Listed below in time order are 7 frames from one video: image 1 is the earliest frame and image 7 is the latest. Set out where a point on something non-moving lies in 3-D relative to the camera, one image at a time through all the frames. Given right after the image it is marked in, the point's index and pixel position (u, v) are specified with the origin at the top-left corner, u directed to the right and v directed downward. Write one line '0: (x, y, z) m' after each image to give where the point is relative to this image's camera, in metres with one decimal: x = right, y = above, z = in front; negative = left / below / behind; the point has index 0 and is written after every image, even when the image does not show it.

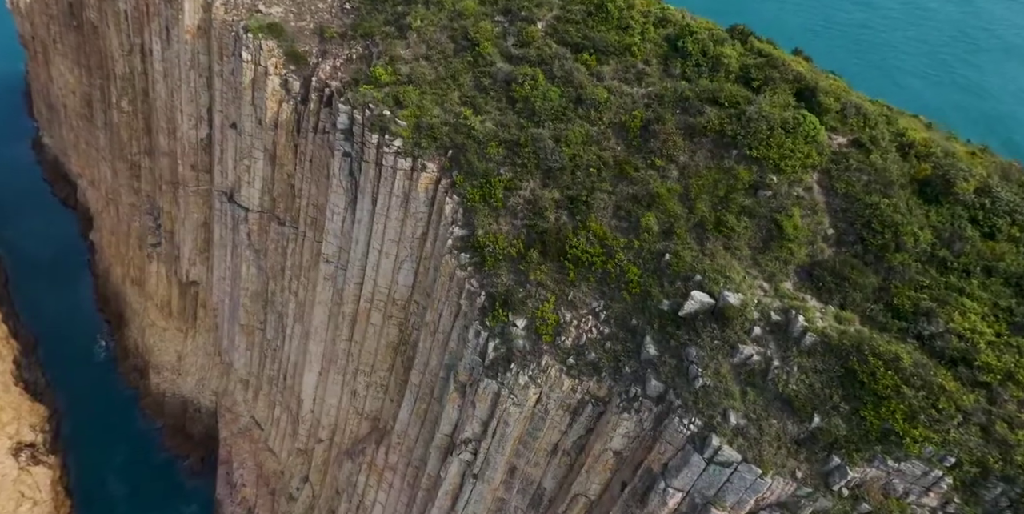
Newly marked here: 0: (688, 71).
0: (+4.8, +5.0, +17.0) m
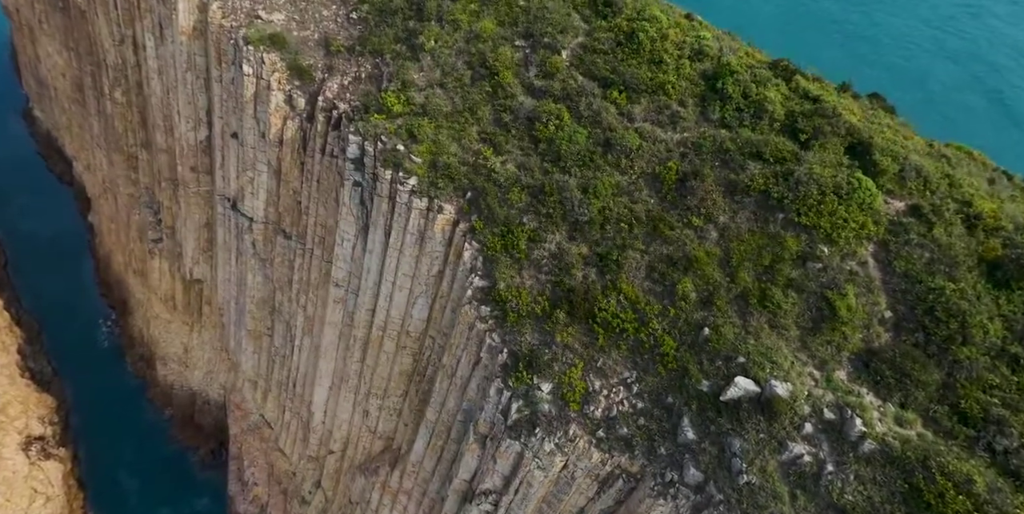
0: (+5.4, +3.5, +15.7) m
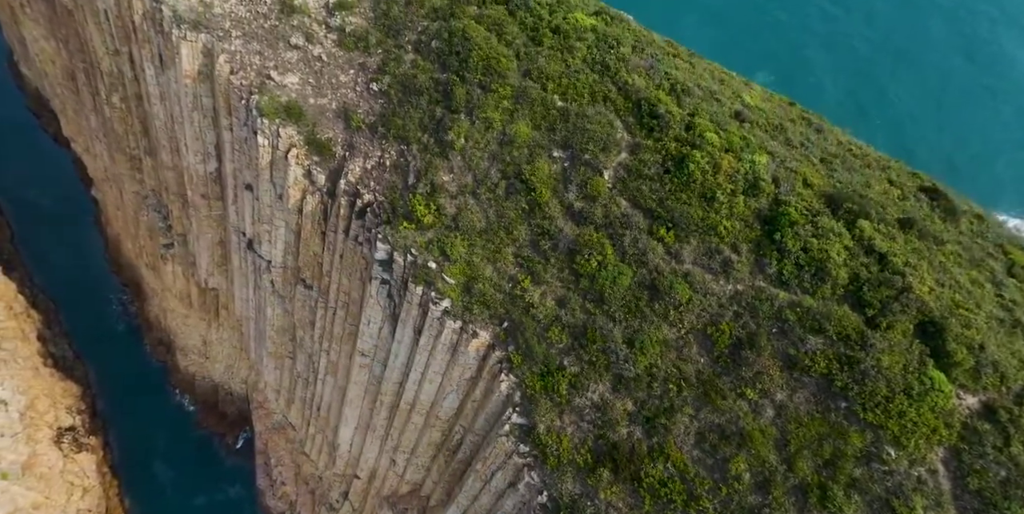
0: (+6.4, -0.3, +14.7) m
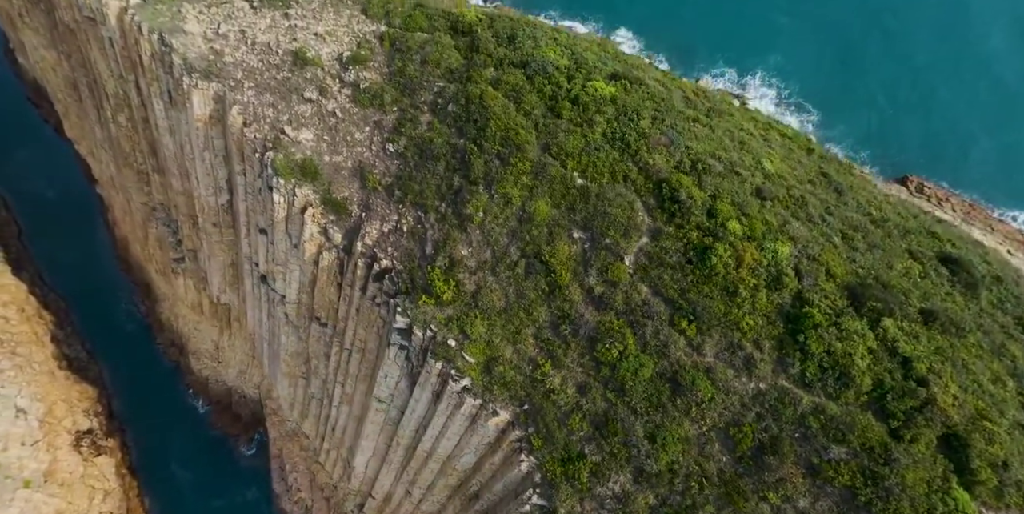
0: (+6.9, -2.7, +14.7) m
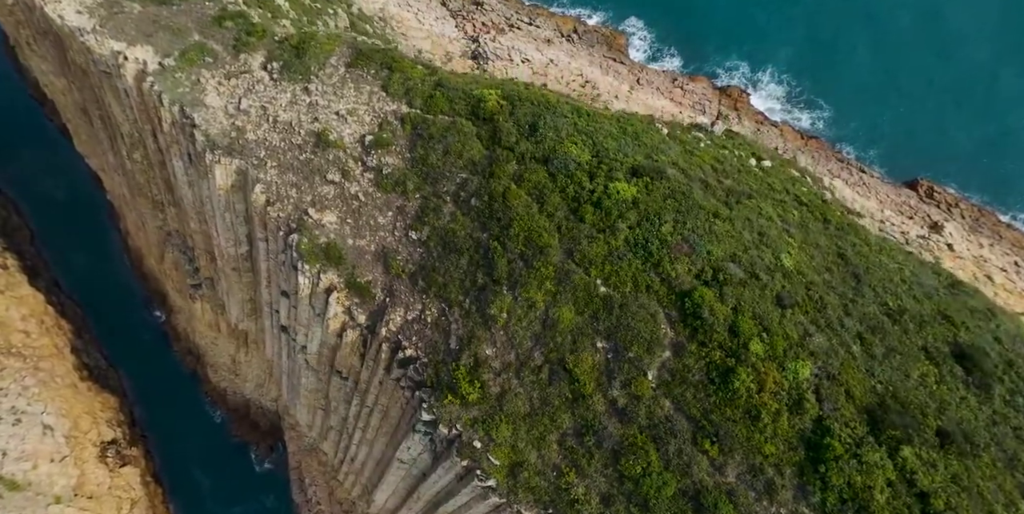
0: (+7.6, -5.9, +15.2) m
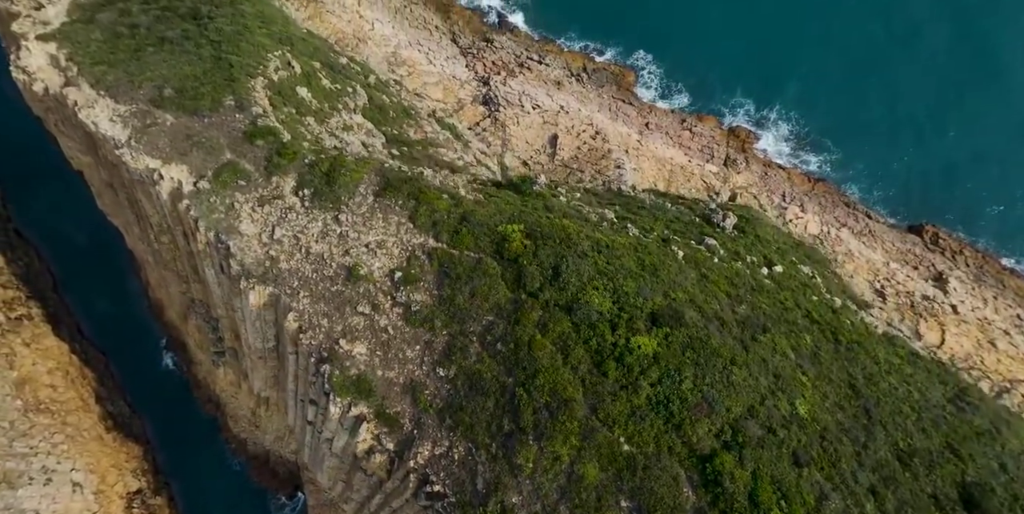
0: (+8.4, -10.6, +15.9) m
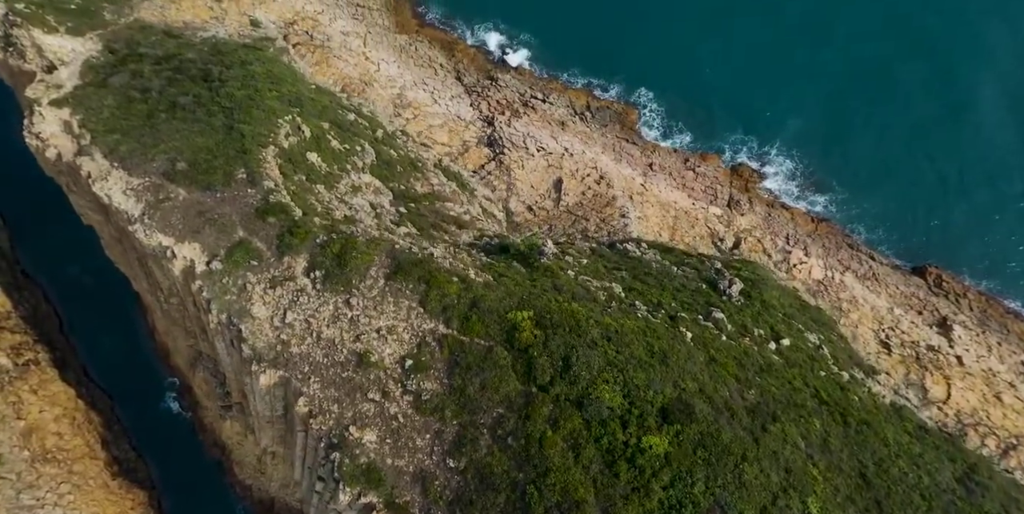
0: (+8.8, -13.6, +15.7) m
